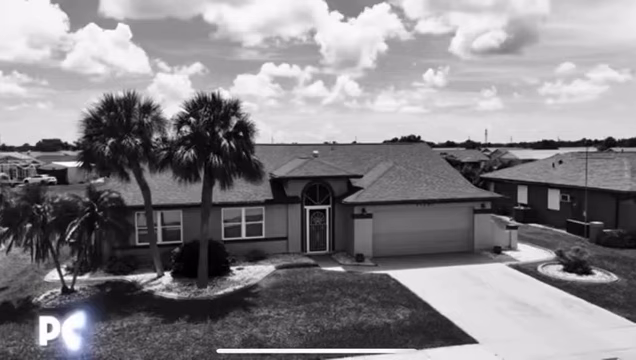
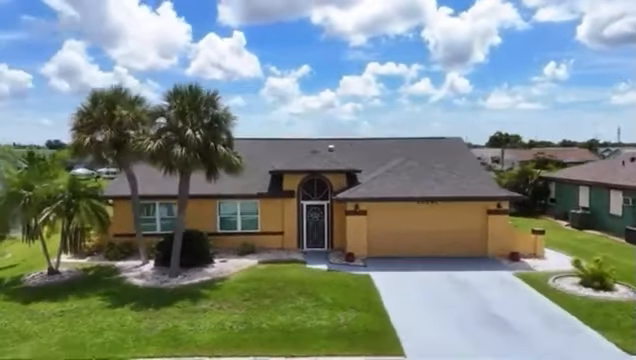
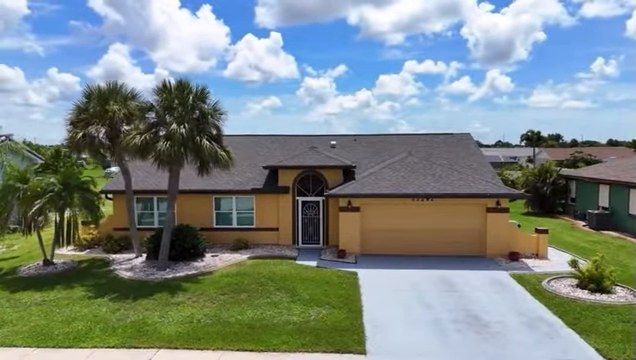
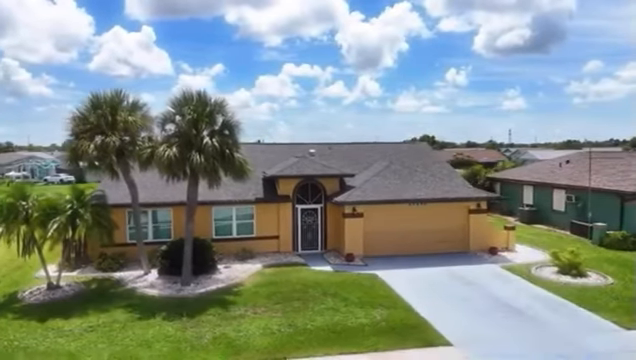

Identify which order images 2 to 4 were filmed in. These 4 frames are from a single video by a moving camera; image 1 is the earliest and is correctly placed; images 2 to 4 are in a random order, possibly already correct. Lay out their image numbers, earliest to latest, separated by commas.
4, 2, 3
